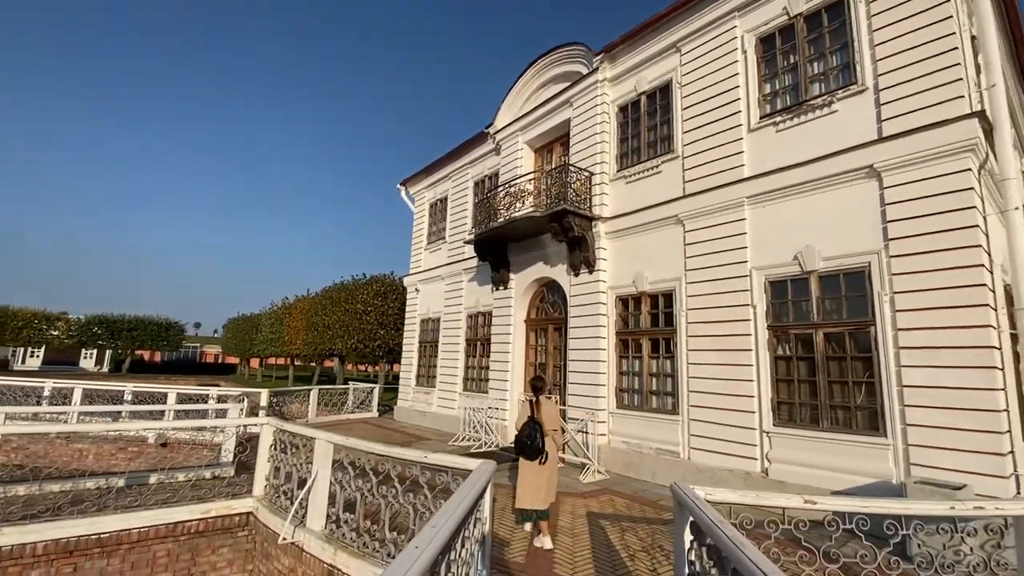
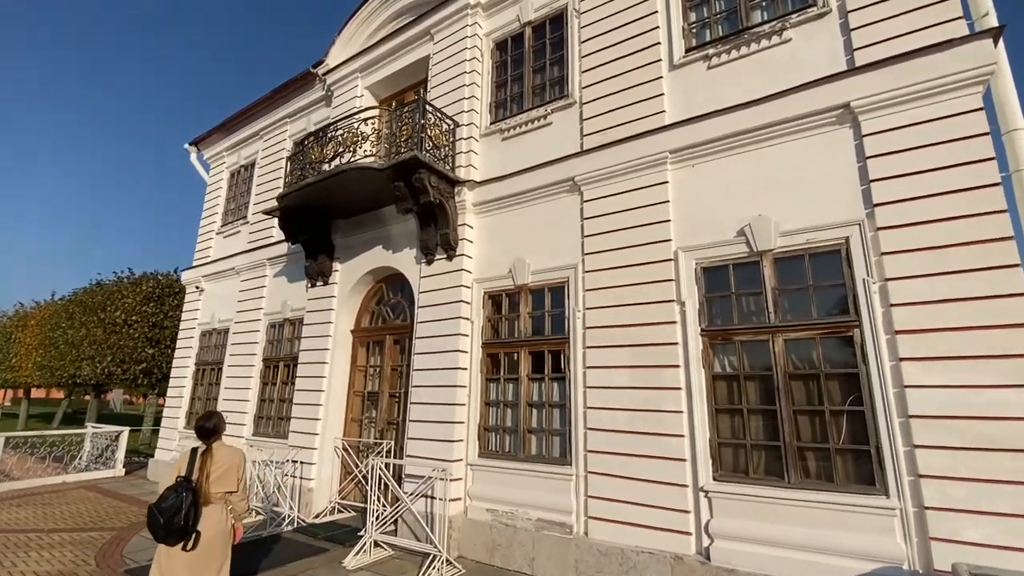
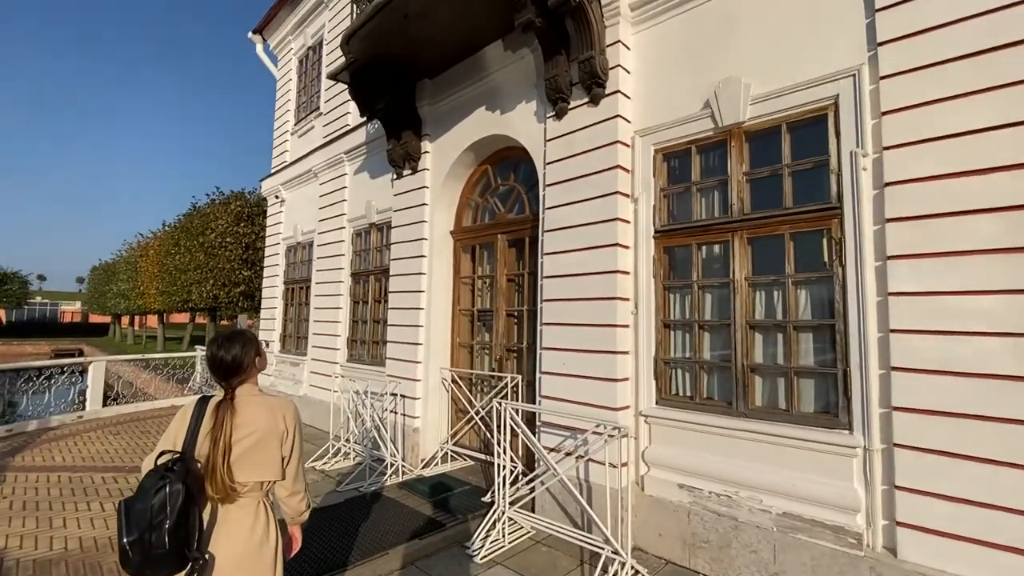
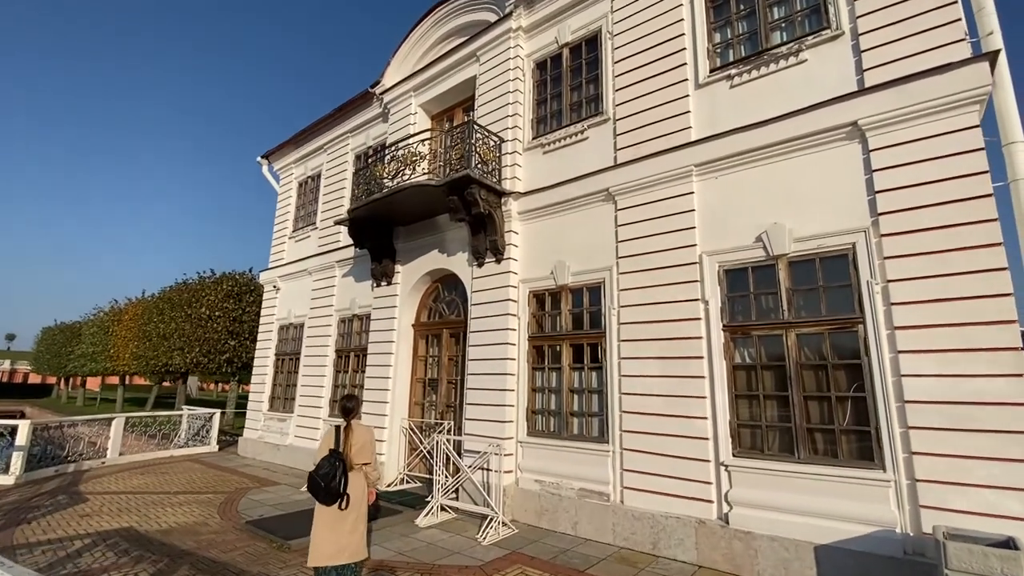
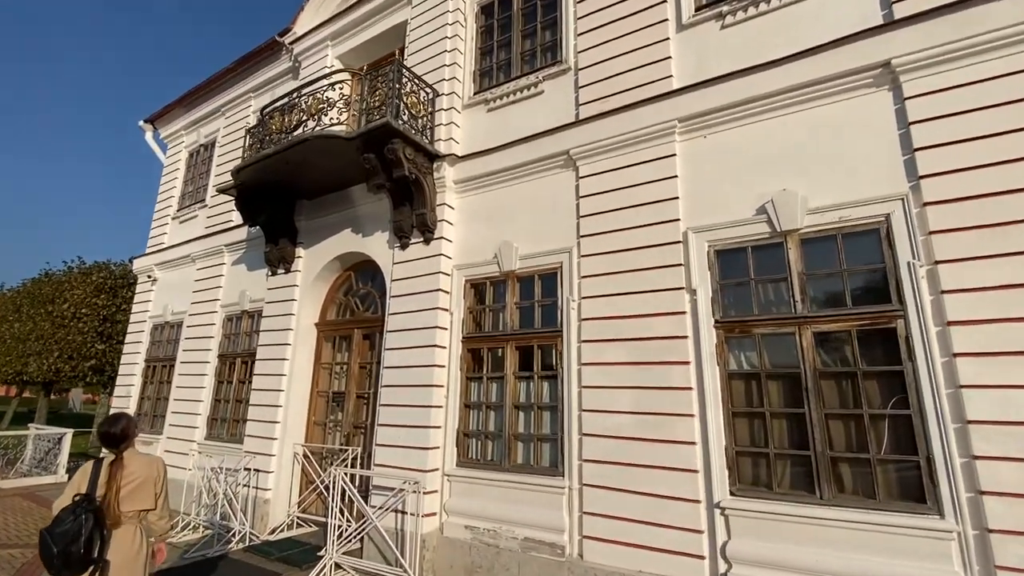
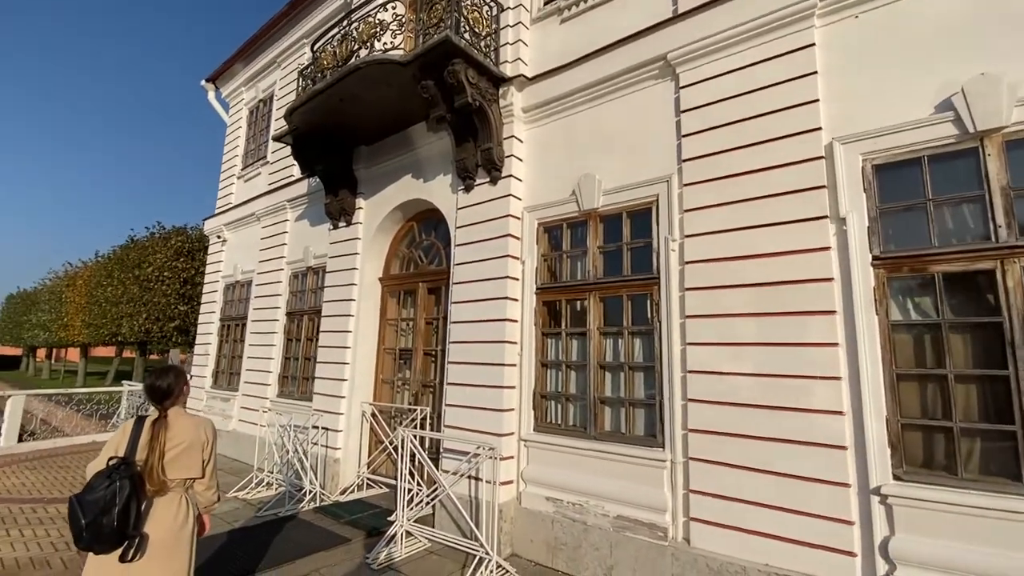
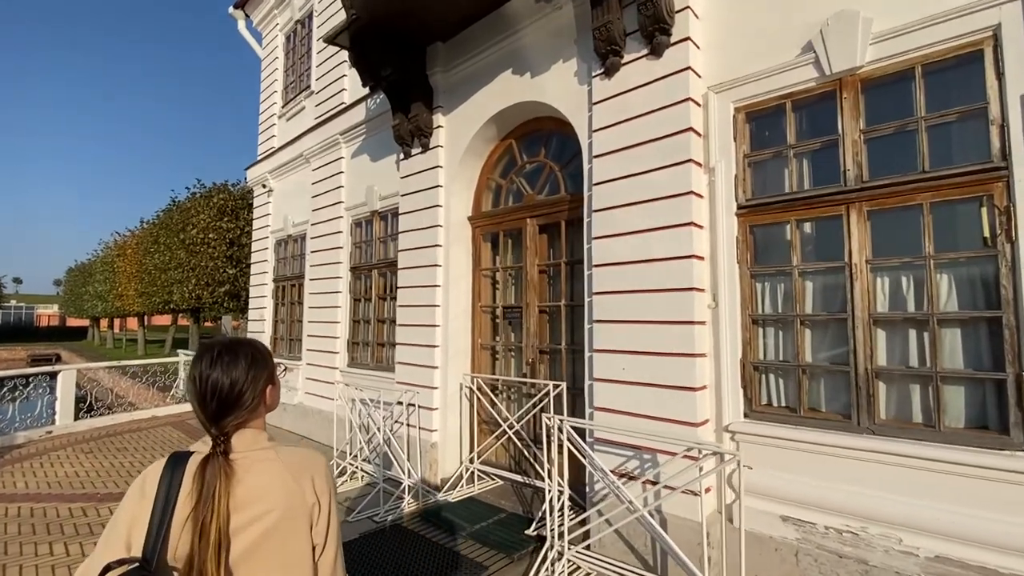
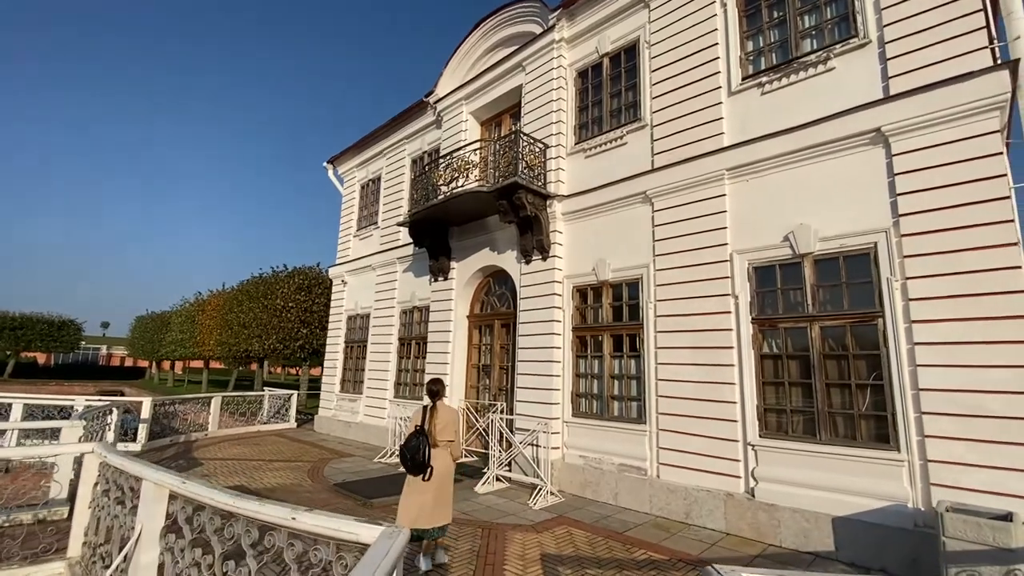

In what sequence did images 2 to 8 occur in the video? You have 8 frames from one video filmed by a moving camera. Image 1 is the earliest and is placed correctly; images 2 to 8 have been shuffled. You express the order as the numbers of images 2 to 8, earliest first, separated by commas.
8, 4, 2, 5, 6, 3, 7
